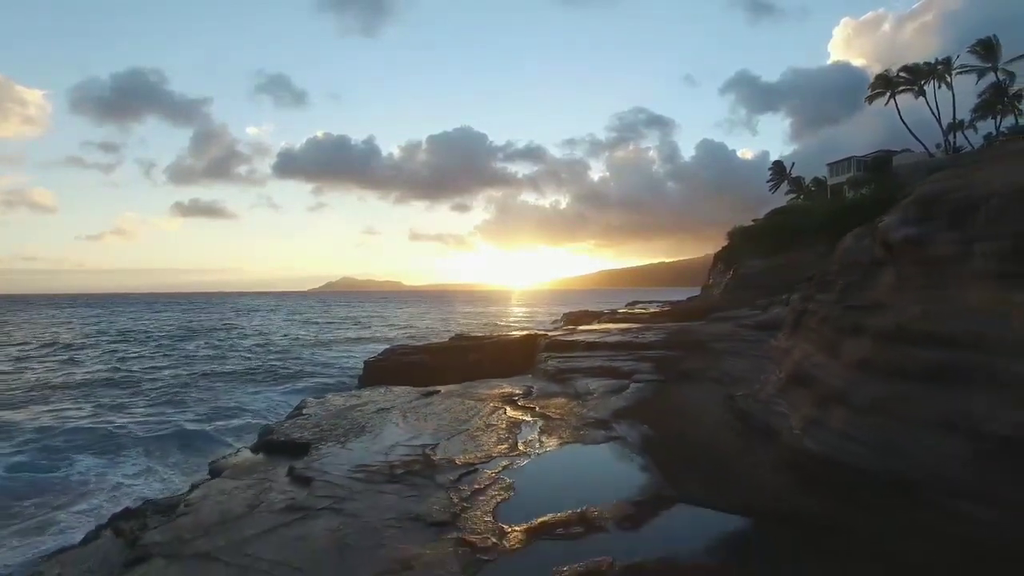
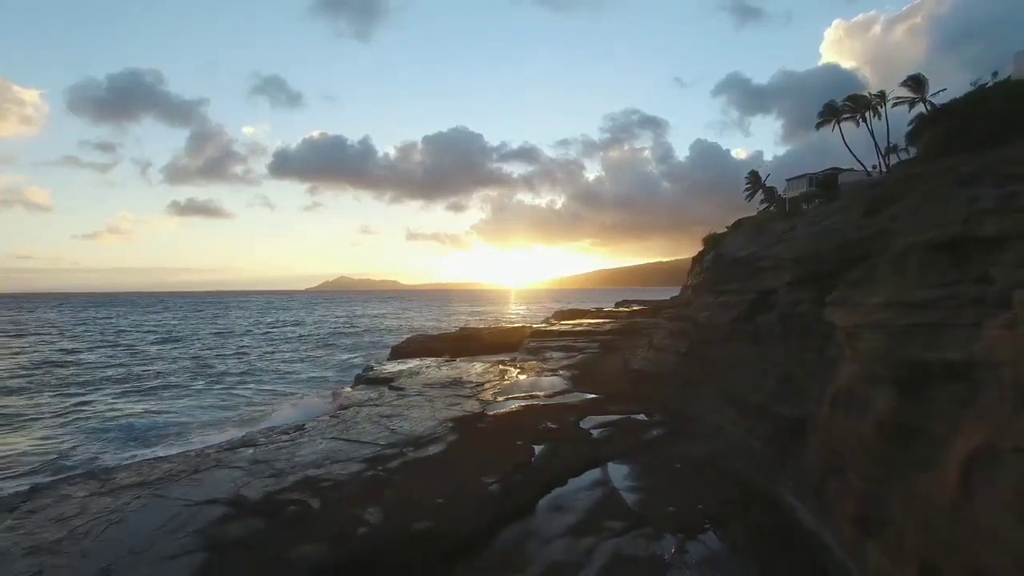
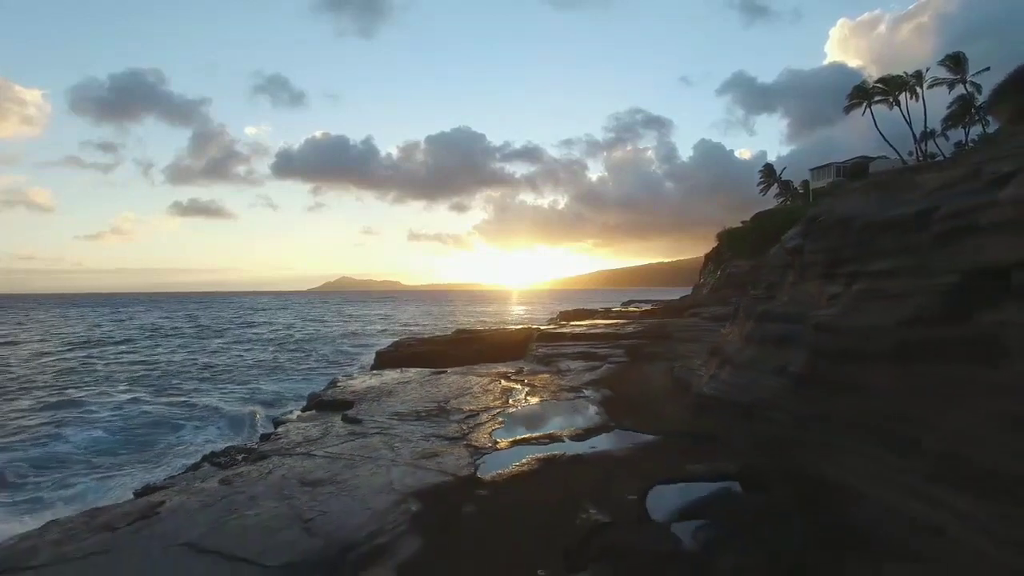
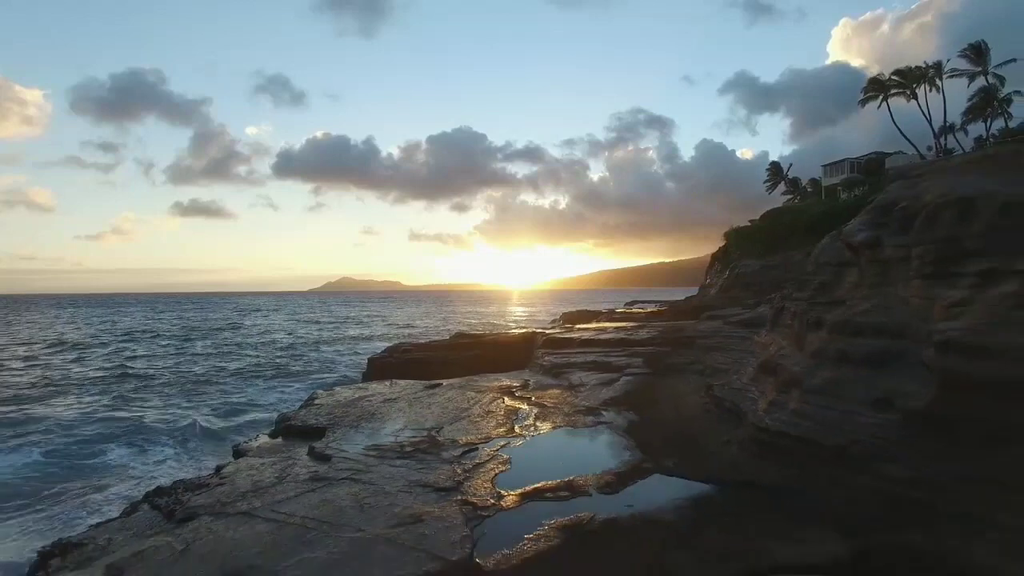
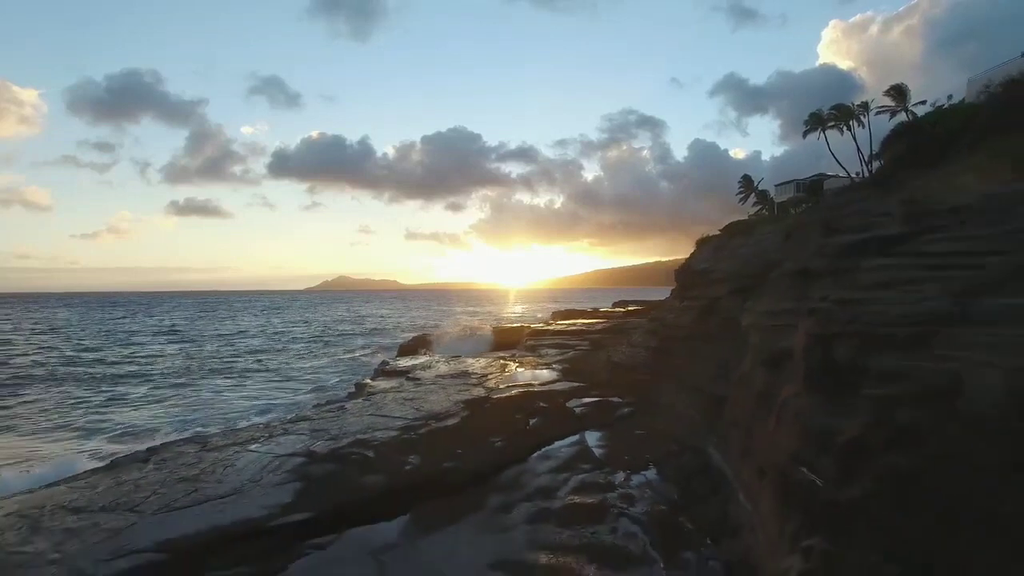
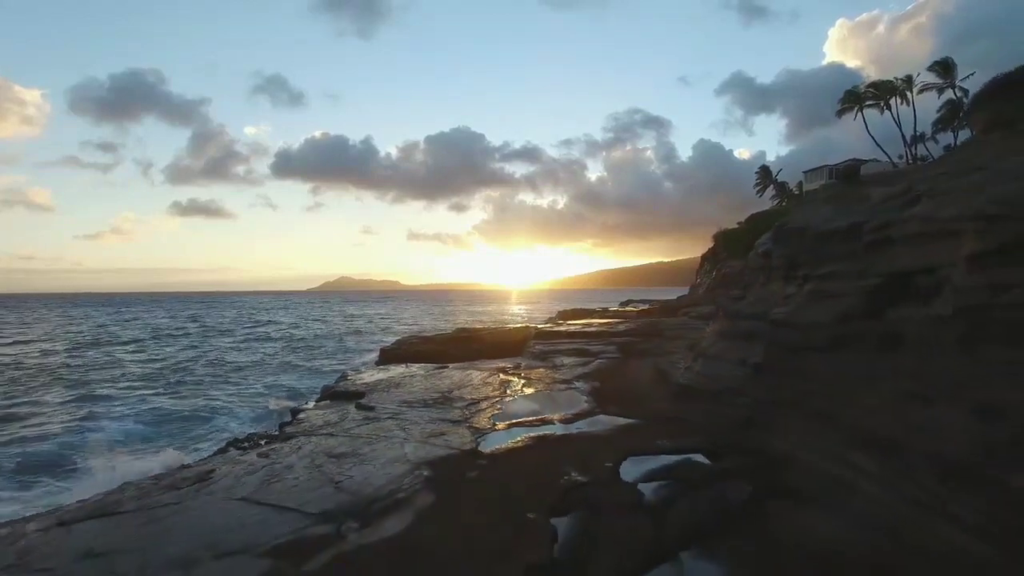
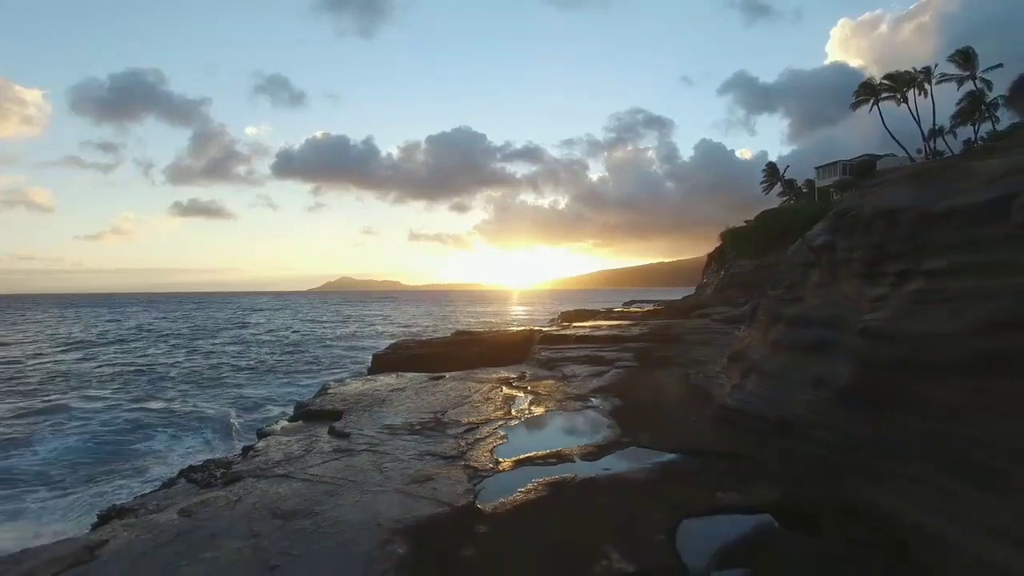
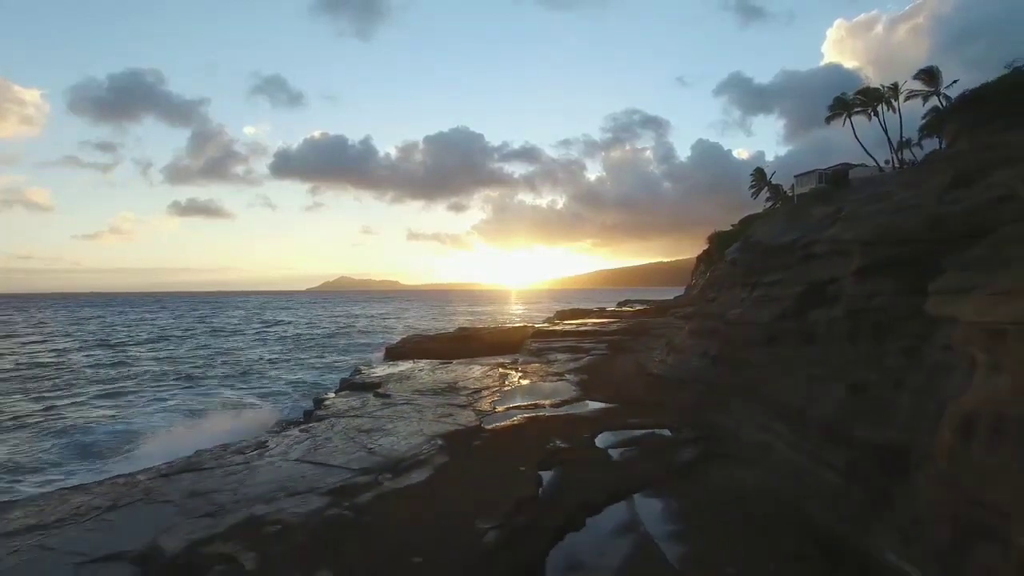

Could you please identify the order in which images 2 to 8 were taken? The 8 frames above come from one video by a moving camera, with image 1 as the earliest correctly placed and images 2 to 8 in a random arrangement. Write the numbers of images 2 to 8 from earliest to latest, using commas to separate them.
4, 7, 3, 6, 8, 2, 5
